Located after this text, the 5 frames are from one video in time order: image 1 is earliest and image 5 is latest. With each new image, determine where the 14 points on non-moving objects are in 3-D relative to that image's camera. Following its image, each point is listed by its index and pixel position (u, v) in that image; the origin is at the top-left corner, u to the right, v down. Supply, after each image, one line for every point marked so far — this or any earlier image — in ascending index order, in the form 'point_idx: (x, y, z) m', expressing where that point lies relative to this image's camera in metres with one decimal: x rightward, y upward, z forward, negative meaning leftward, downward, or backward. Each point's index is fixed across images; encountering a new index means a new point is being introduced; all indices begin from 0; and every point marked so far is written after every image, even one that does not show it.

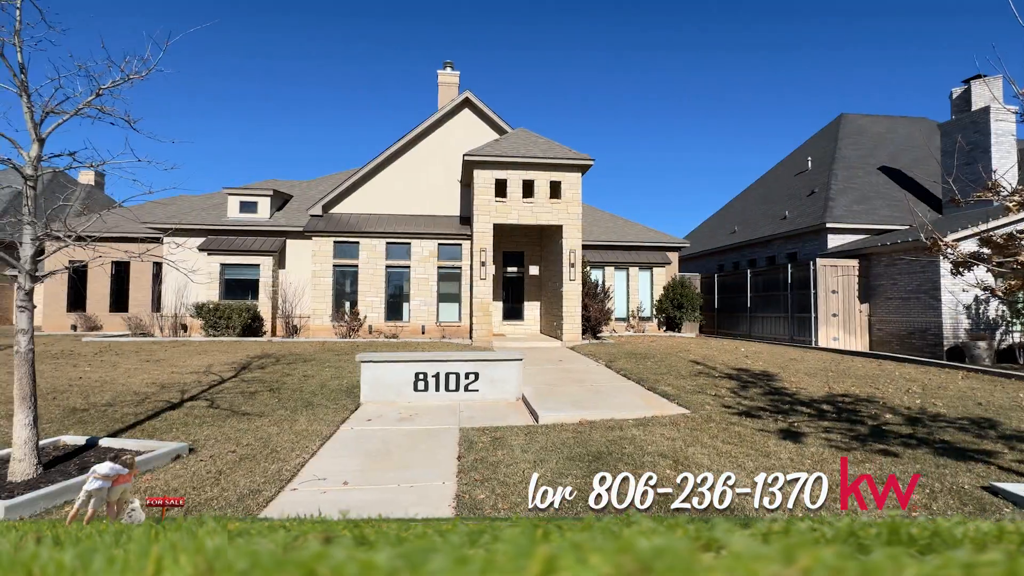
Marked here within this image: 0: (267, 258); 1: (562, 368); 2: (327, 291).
0: (-9.1, +1.1, +17.5) m
1: (+1.2, -2.0, +11.5) m
2: (-6.9, -0.1, +17.5) m
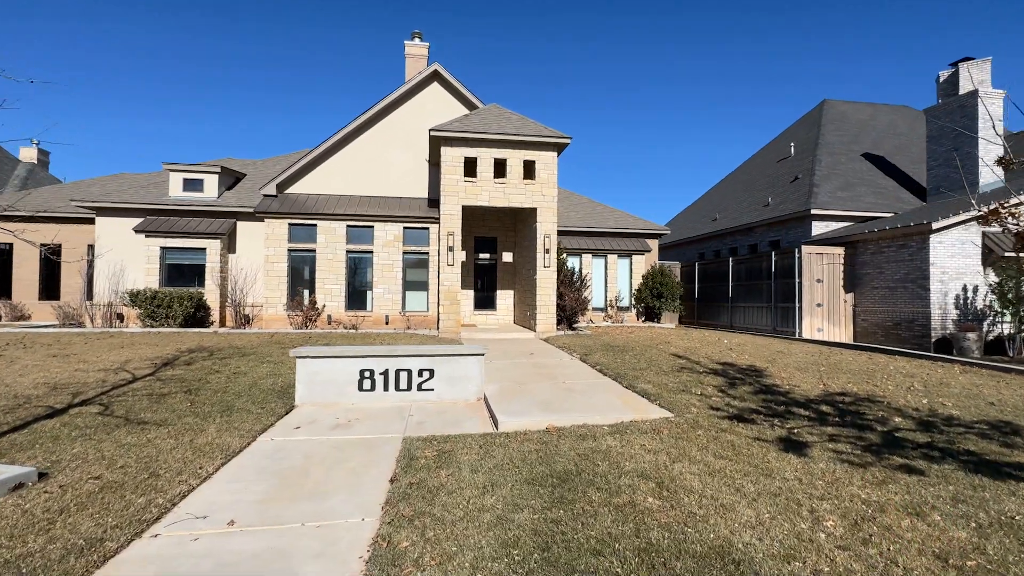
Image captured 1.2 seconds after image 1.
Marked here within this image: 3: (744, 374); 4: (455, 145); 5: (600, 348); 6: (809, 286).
0: (-10.1, +1.6, +15.9) m
1: (+0.4, -1.7, +10.4) m
2: (-8.0, +0.3, +16.1) m
3: (+4.3, -1.6, +8.7) m
4: (-1.8, +4.6, +15.2) m
5: (+2.3, -1.5, +12.0) m
6: (+9.6, +0.1, +15.1) m
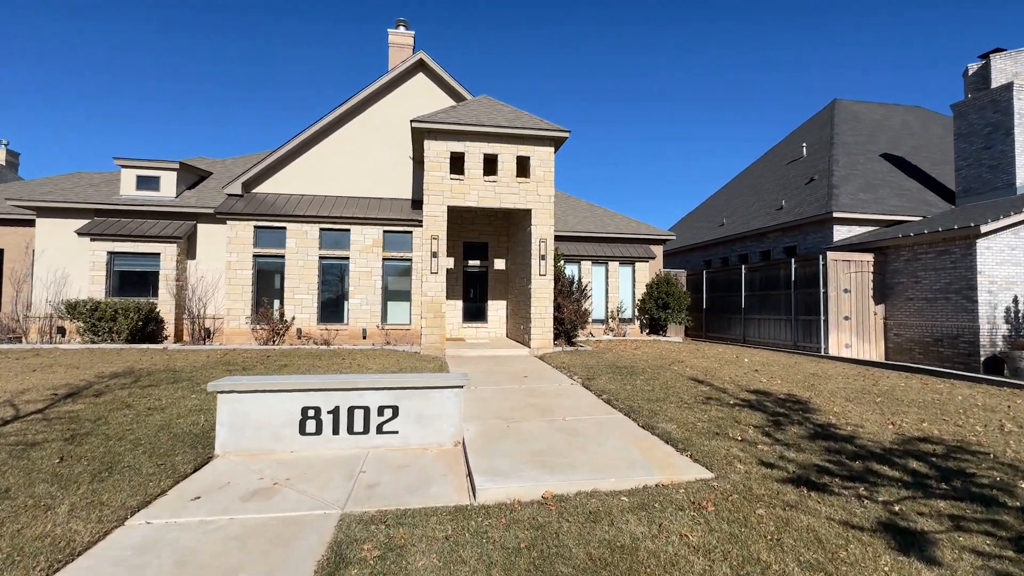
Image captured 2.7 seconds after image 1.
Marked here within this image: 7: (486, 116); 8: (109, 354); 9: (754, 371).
0: (-10.4, +1.3, +14.2) m
1: (+0.2, -1.9, +8.7) m
2: (-8.2, 0.0, +14.3) m
3: (+4.1, -1.8, +7.1) m
4: (-2.1, +4.3, +13.6) m
5: (+2.0, -1.8, +10.3) m
6: (+9.3, -0.2, +13.5) m
7: (-0.8, +5.1, +14.0) m
8: (-9.5, -1.6, +11.1) m
9: (+5.3, -1.8, +10.2) m
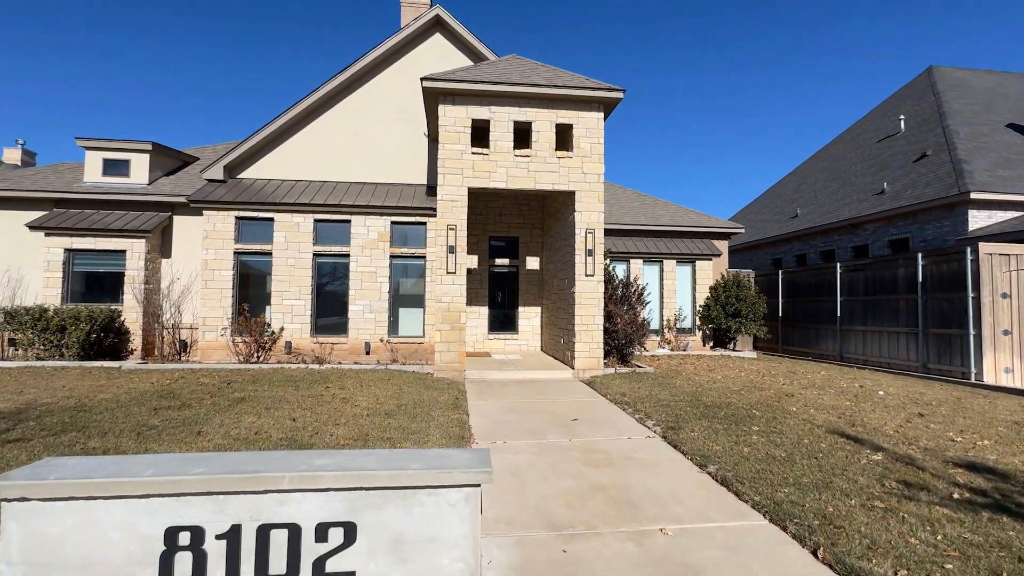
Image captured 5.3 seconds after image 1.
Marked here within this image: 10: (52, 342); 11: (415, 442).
0: (-9.4, +1.2, +11.8) m
1: (+0.8, -2.0, +5.7) m
2: (-7.3, -0.1, +11.8) m
3: (+4.6, -1.8, +3.8) m
4: (-1.2, +4.2, +10.8) m
5: (+2.7, -1.8, +7.1) m
6: (+10.2, -0.3, +9.9) m
7: (+0.1, +5.0, +11.1) m
8: (-8.8, -1.6, +8.7) m
9: (+5.9, -1.9, +6.9) m
10: (-10.5, -1.2, +10.8) m
11: (-1.2, -1.9, +5.8) m
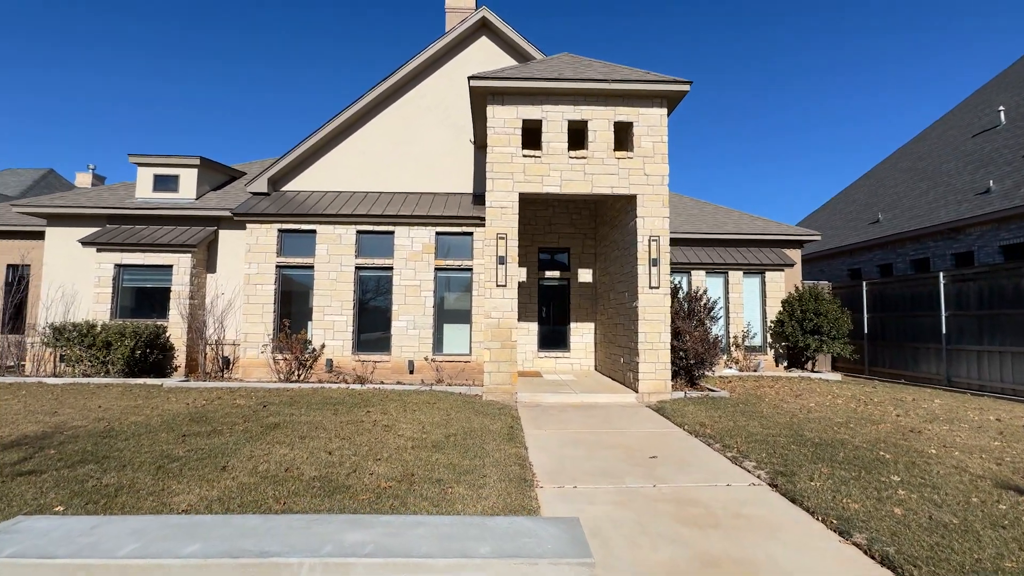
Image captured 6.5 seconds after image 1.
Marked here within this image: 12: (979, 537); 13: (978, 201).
0: (-8.2, +0.8, +11.6) m
1: (+1.5, -2.1, +4.6) m
2: (-6.0, -0.4, +11.4) m
3: (+5.2, -1.9, +2.4) m
4: (-0.1, +3.9, +10.0) m
5: (+3.5, -2.0, +5.9) m
6: (+11.2, -0.5, +8.1) m
7: (+1.3, +4.7, +10.2) m
8: (-7.8, -1.9, +8.4) m
9: (+6.7, -2.0, +5.4) m
10: (-9.3, -1.6, +10.6) m
11: (-0.4, -2.0, +4.9) m
12: (+3.6, -1.9, +3.6) m
13: (+13.1, +2.5, +13.2) m
